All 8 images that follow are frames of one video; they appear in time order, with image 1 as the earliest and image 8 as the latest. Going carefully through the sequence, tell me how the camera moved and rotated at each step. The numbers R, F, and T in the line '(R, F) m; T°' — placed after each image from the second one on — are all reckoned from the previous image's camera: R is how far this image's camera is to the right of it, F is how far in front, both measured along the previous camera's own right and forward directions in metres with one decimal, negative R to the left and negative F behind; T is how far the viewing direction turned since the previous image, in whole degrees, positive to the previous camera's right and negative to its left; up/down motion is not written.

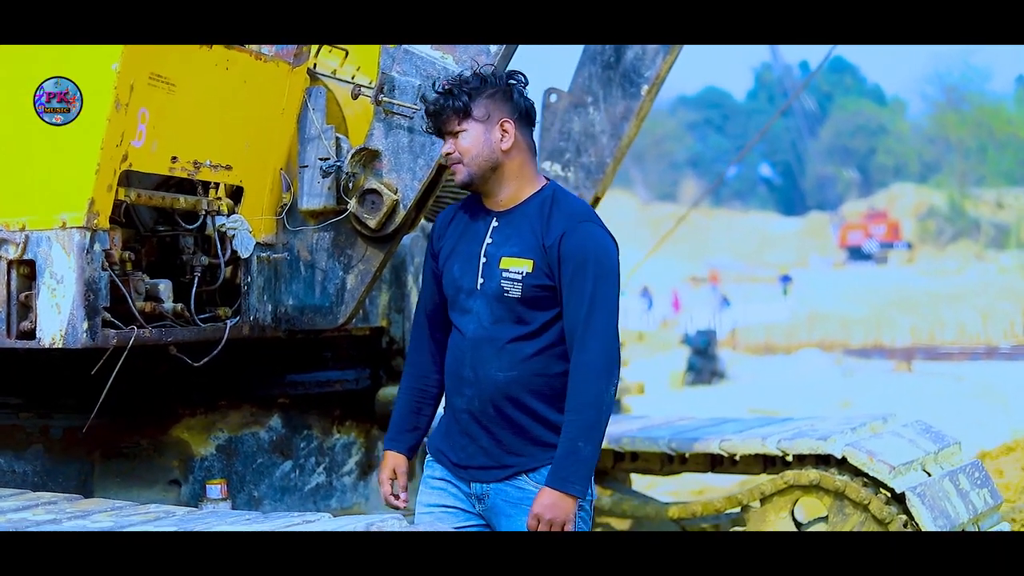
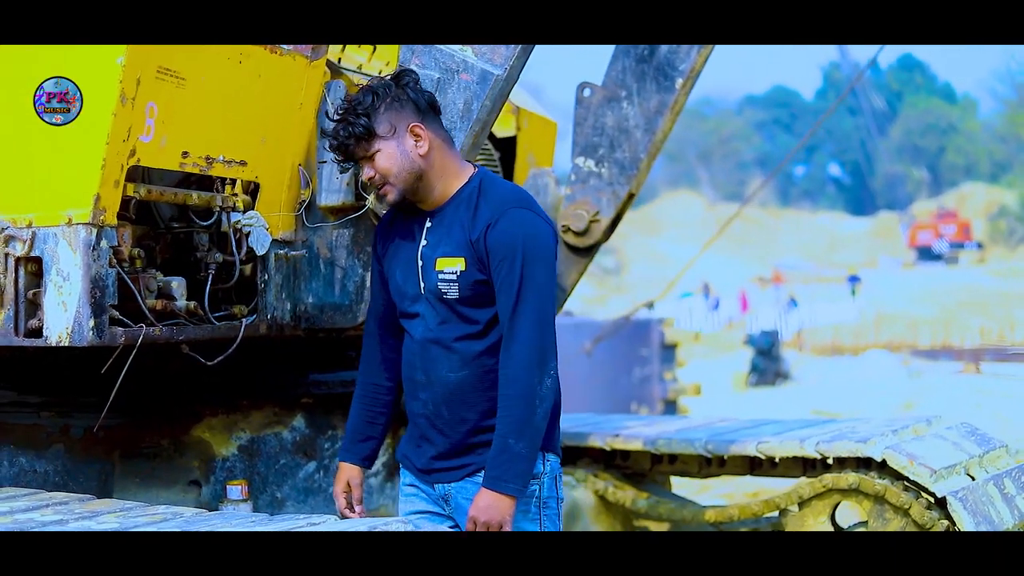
(+0.1, +0.1) m; -2°
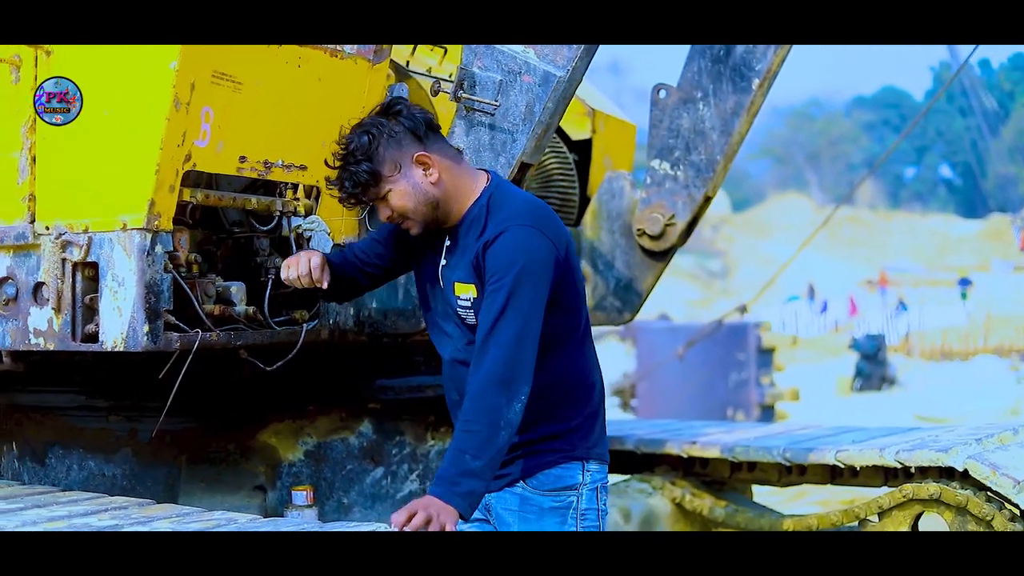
(+0.1, +0.1) m; -4°
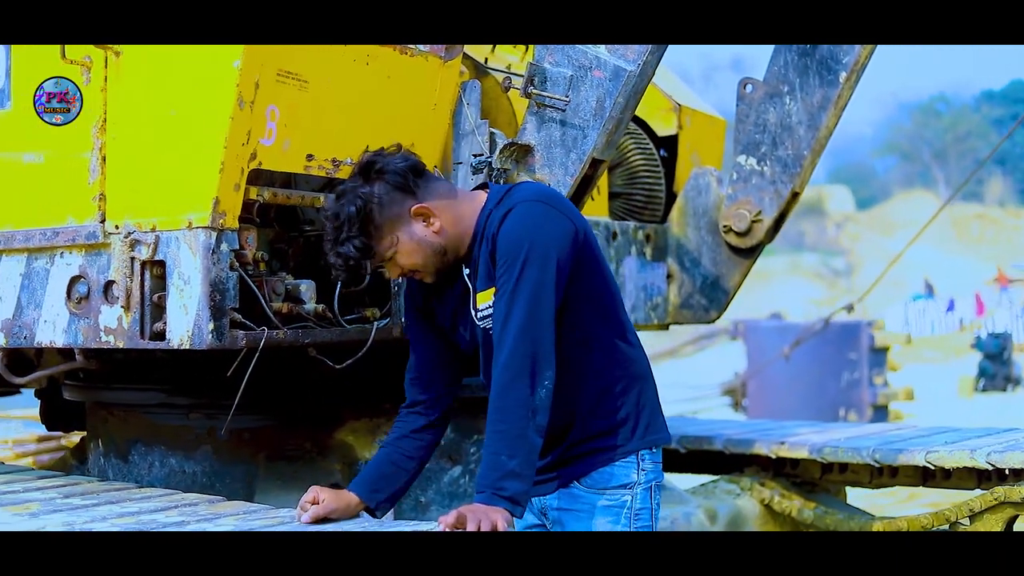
(+0.1, 0.0) m; -4°
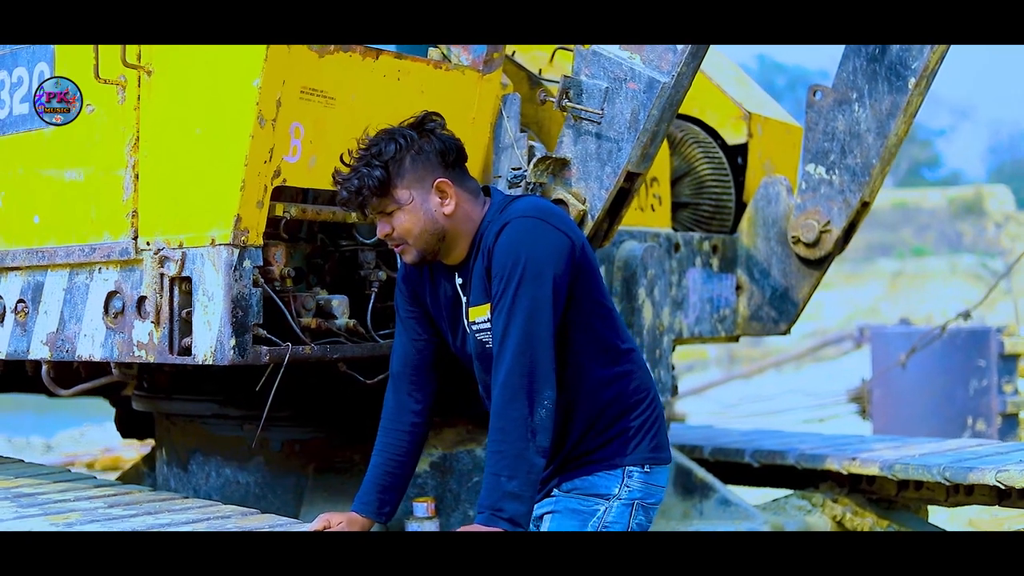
(+0.3, 0.0) m; -6°
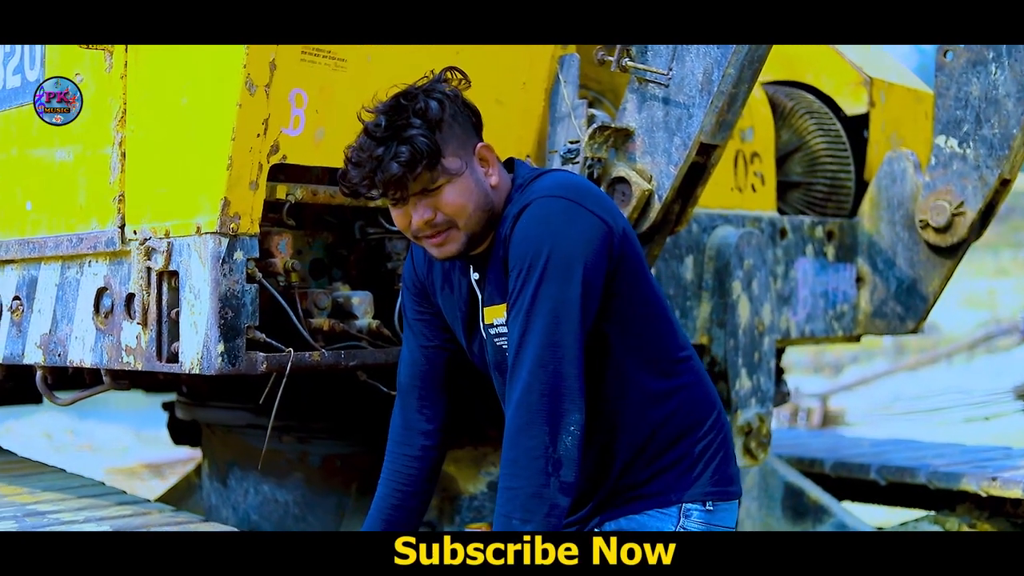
(+0.2, +0.6) m; -6°
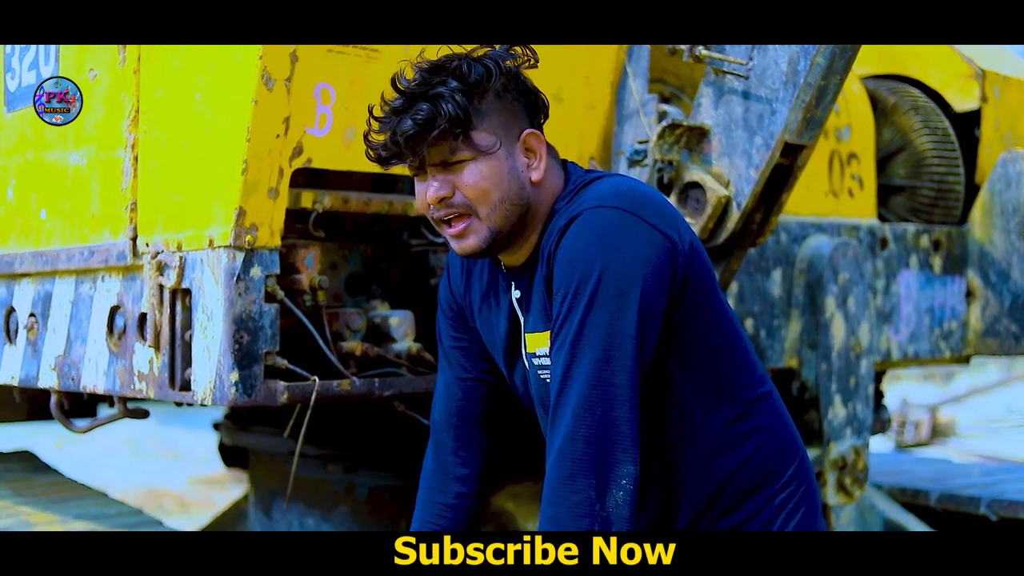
(+0.1, +0.4) m; -4°
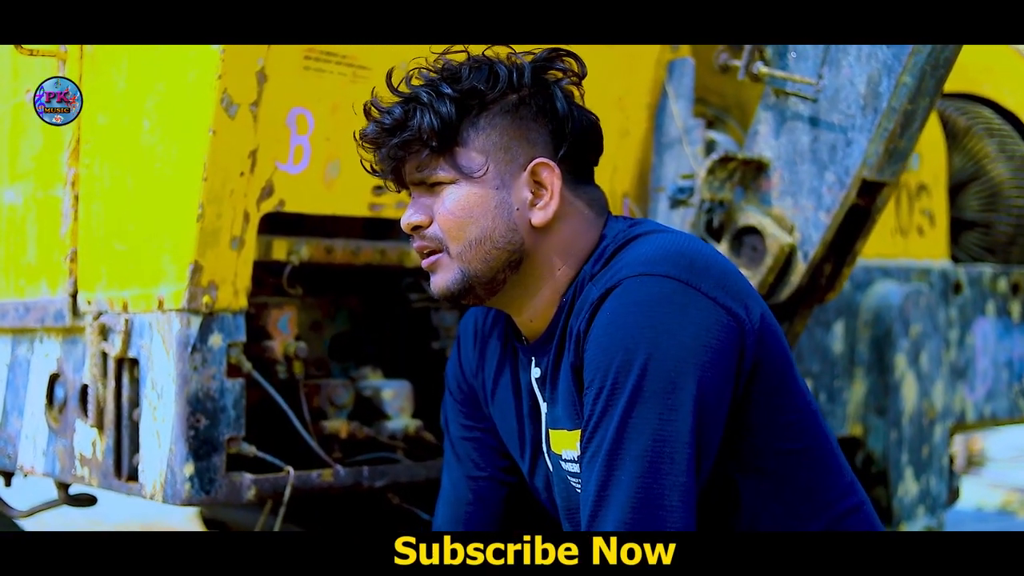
(0.0, +0.5) m; -1°
